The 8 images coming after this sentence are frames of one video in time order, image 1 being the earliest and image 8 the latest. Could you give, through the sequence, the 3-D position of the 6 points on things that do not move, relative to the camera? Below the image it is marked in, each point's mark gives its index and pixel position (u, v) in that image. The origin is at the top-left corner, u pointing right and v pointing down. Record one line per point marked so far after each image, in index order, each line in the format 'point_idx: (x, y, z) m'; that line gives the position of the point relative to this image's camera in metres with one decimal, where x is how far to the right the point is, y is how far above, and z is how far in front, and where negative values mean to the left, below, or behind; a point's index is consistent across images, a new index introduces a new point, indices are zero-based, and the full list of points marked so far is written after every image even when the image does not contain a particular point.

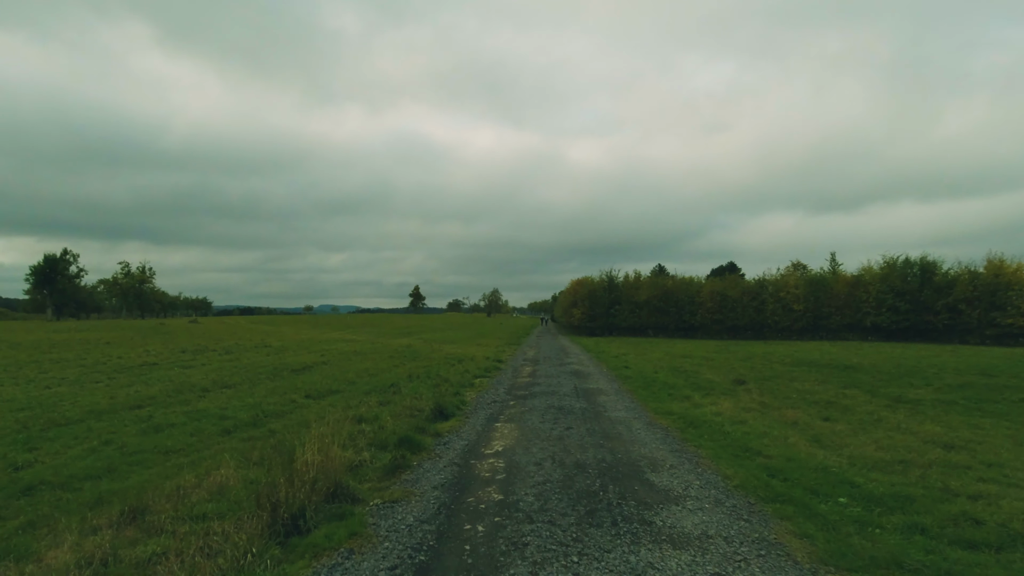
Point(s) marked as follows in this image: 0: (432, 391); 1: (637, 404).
0: (-2.5, -3.4, +19.0) m
1: (+3.5, -3.3, +16.5) m
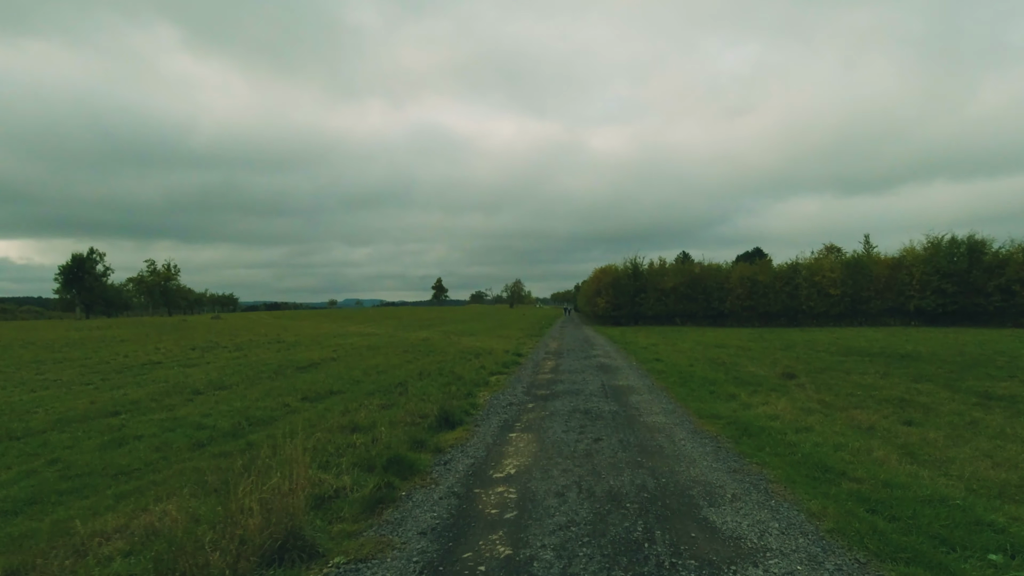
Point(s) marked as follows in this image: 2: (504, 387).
0: (-2.0, -3.0, +16.9) m
1: (+3.9, -2.9, +14.2) m
2: (-0.3, -3.0, +17.9) m
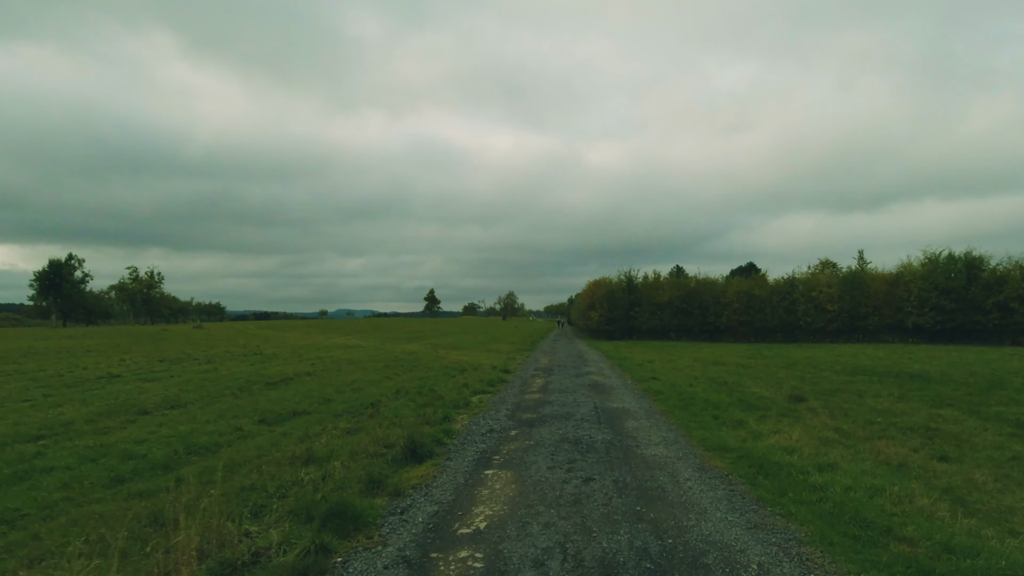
0: (-2.5, -3.3, +15.2) m
1: (+3.5, -3.2, +12.6) m
2: (-0.7, -3.3, +16.2) m
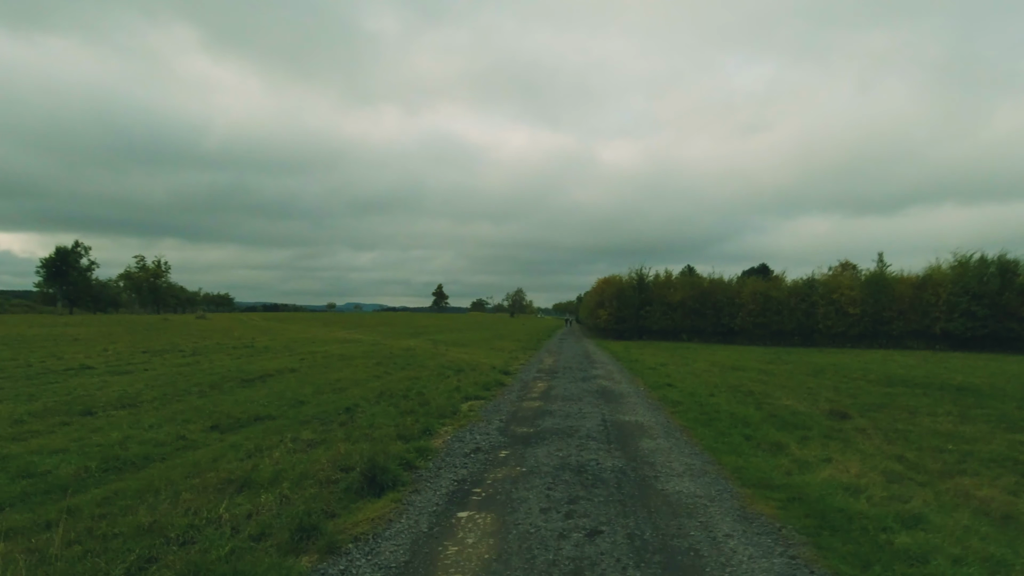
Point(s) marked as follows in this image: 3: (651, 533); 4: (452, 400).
0: (-2.6, -3.0, +12.9) m
1: (+3.3, -3.0, +10.2) m
2: (-0.9, -3.1, +13.9) m
3: (+1.6, -2.8, +6.8) m
4: (-1.7, -3.2, +16.6) m
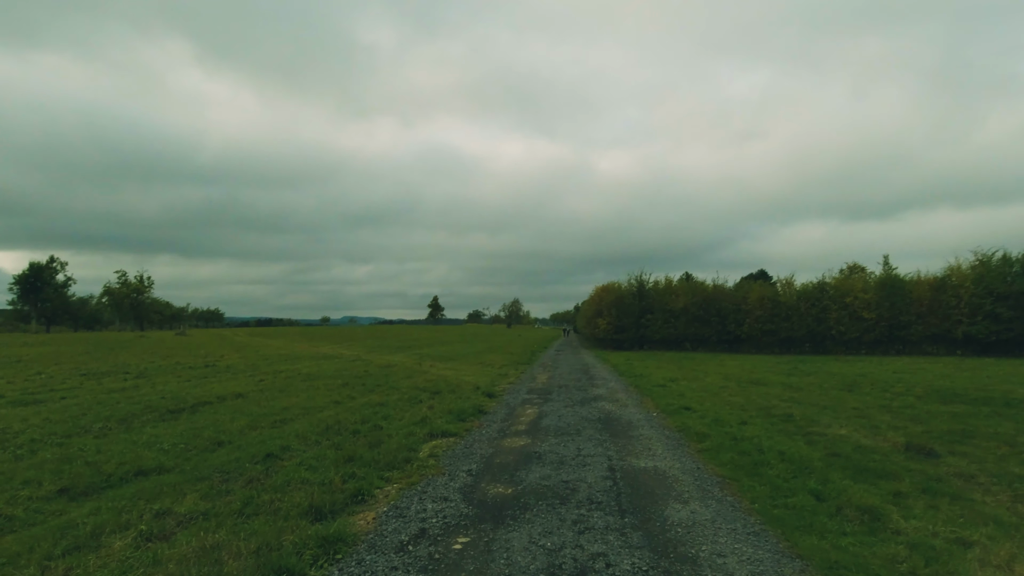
0: (-3.0, -3.1, +9.1) m
1: (+2.9, -2.9, +6.5) m
2: (-1.3, -3.1, +10.1) m
3: (+1.2, -2.7, +3.0) m
4: (-2.1, -3.3, +12.8) m
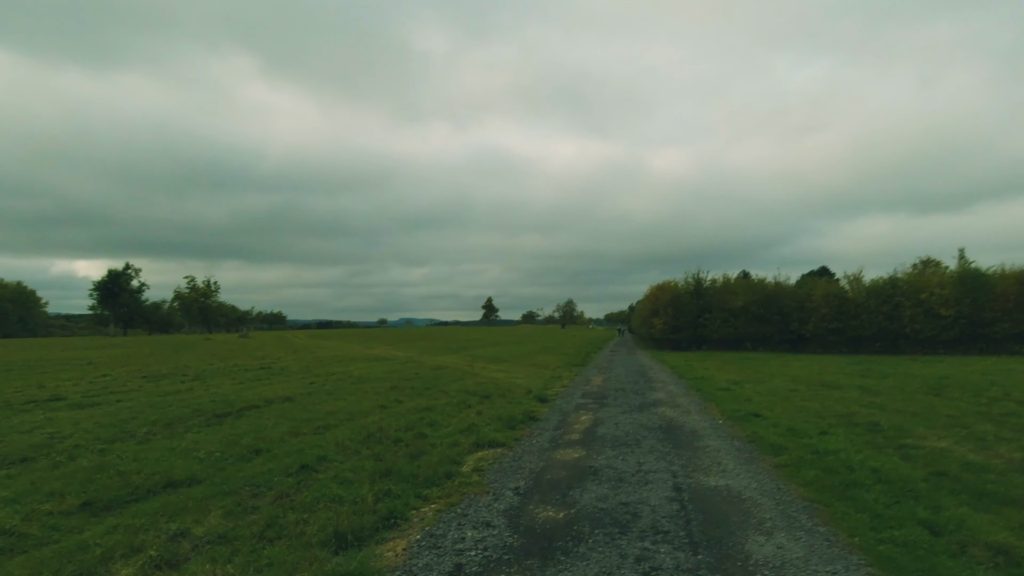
0: (-2.3, -3.1, +8.3) m
1: (+3.3, -2.8, +5.1) m
2: (-0.5, -3.1, +9.1) m
3: (+1.3, -2.6, +1.8) m
4: (-1.1, -3.2, +11.8) m
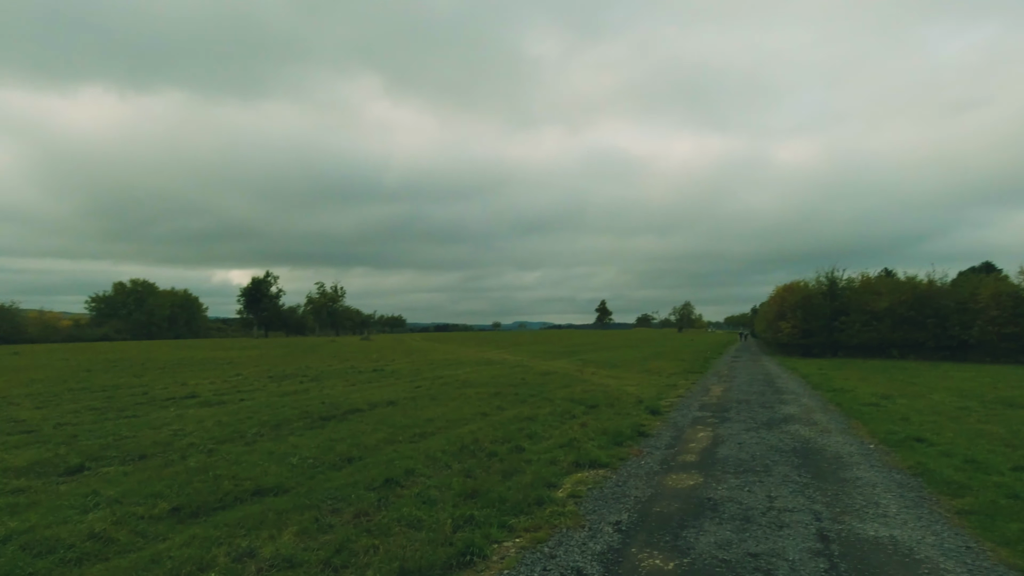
0: (-1.1, -3.1, +7.4) m
1: (+3.8, -2.8, +3.2) m
2: (+0.8, -3.1, +7.9) m
3: (+1.2, -2.5, +0.4) m
4: (+0.7, -3.2, +10.6) m
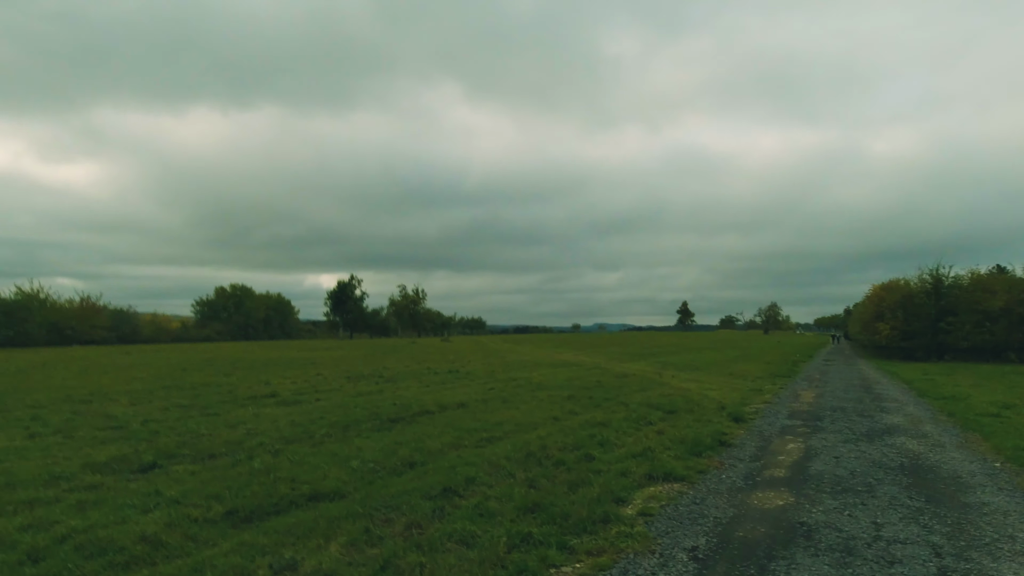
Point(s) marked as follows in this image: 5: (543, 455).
0: (-0.4, -3.0, +6.8) m
1: (+3.9, -2.7, +2.0) m
2: (+1.5, -3.0, +7.0) m
3: (+1.0, -2.4, -0.5) m
4: (+1.8, -3.2, +9.8) m
5: (+0.7, -3.5, +12.3) m
